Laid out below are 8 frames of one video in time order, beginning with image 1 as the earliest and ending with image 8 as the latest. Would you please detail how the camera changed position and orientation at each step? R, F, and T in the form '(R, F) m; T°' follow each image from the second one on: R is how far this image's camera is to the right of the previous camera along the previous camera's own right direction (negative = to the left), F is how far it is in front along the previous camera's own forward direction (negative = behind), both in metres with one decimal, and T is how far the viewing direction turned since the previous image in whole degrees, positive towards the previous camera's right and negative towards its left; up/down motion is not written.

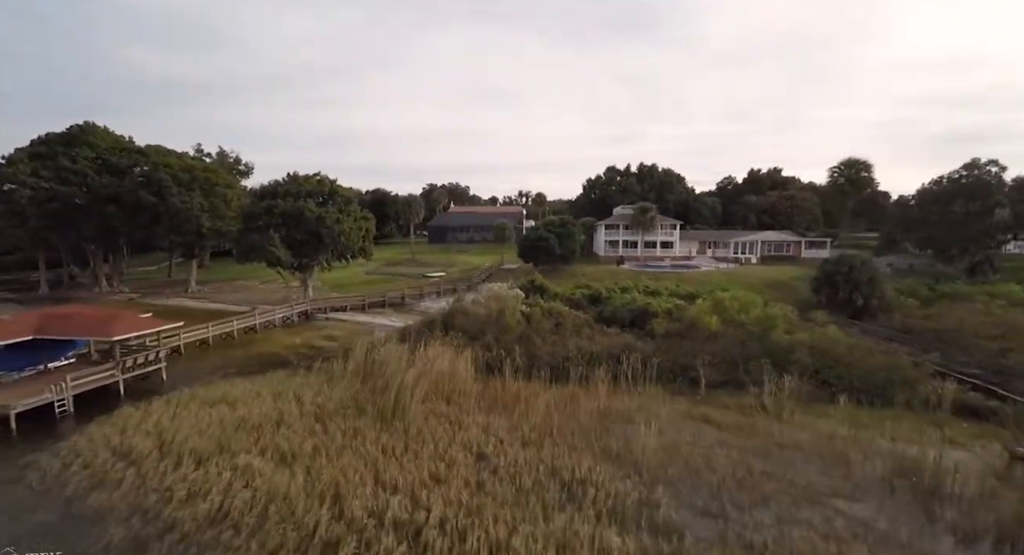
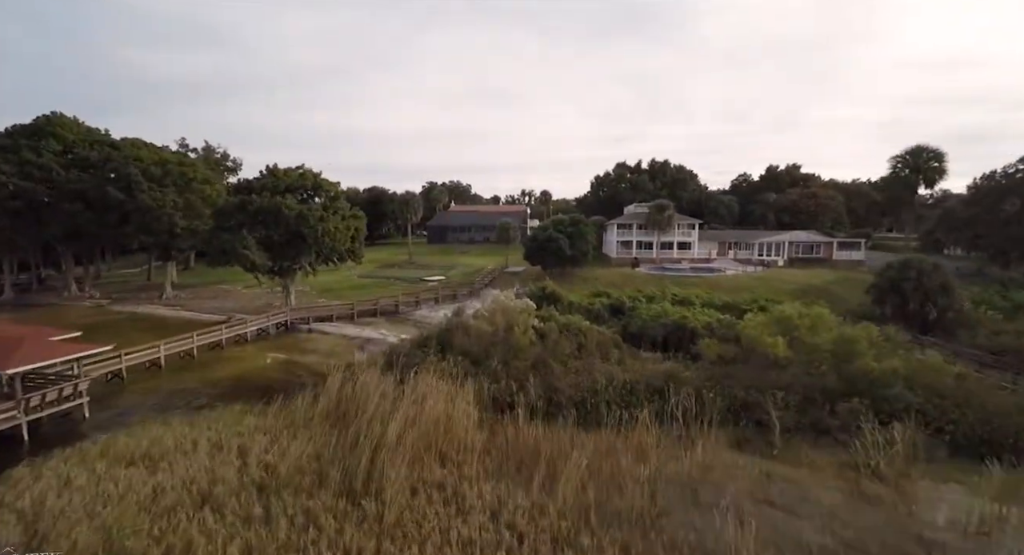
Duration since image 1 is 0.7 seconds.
(-0.5, +4.7) m; 0°
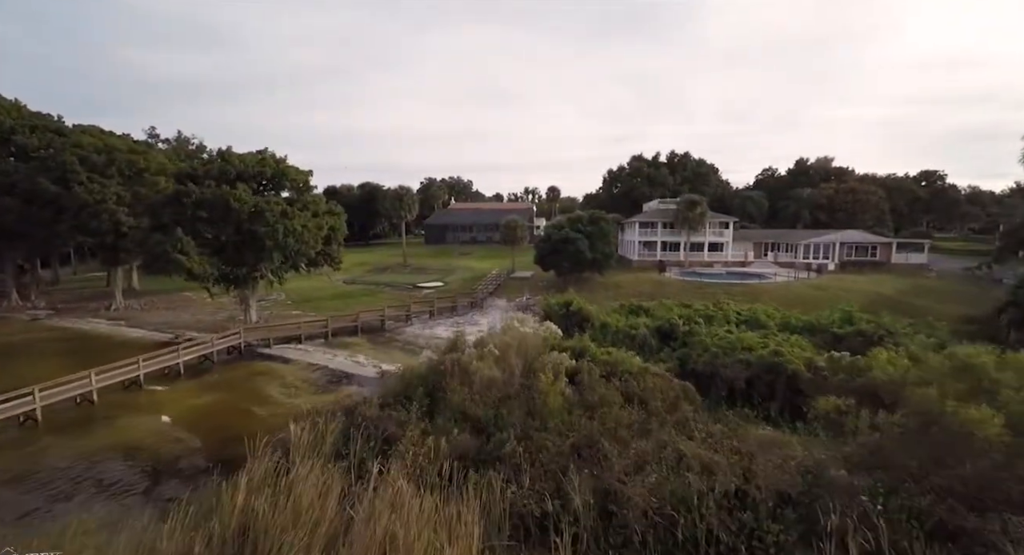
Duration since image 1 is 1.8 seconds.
(-0.6, +7.2) m; 0°
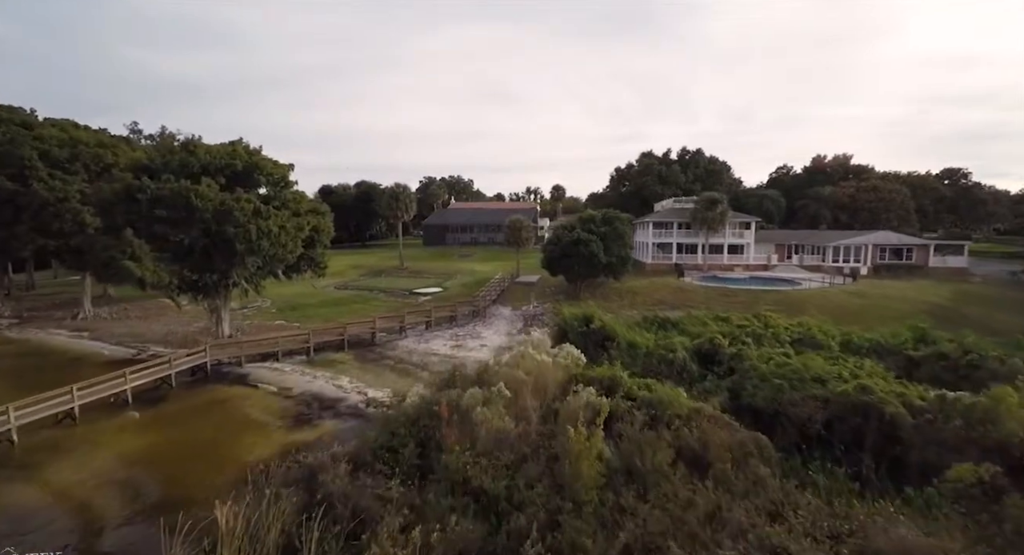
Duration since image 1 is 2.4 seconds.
(-0.4, +3.7) m; 0°
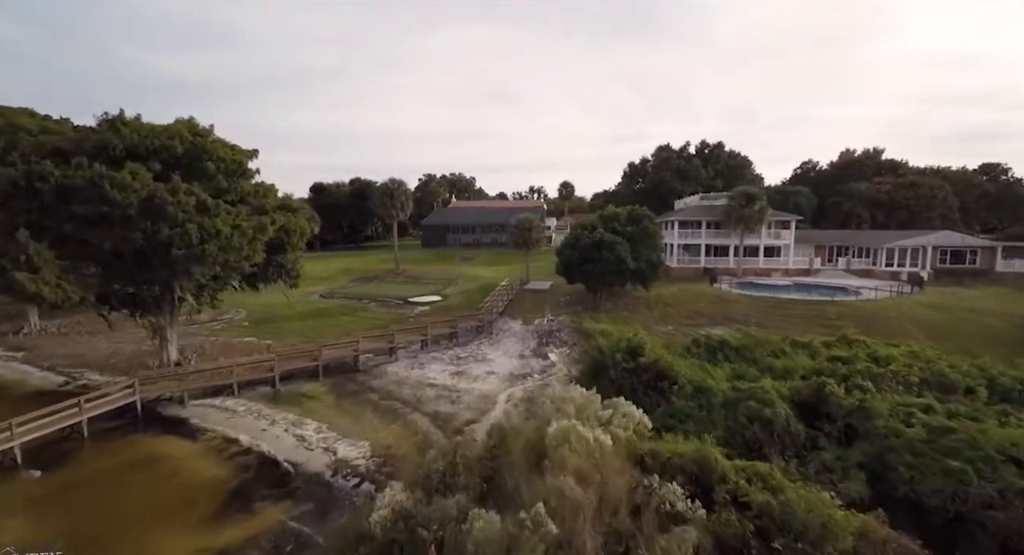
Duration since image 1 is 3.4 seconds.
(-0.6, +5.2) m; 0°
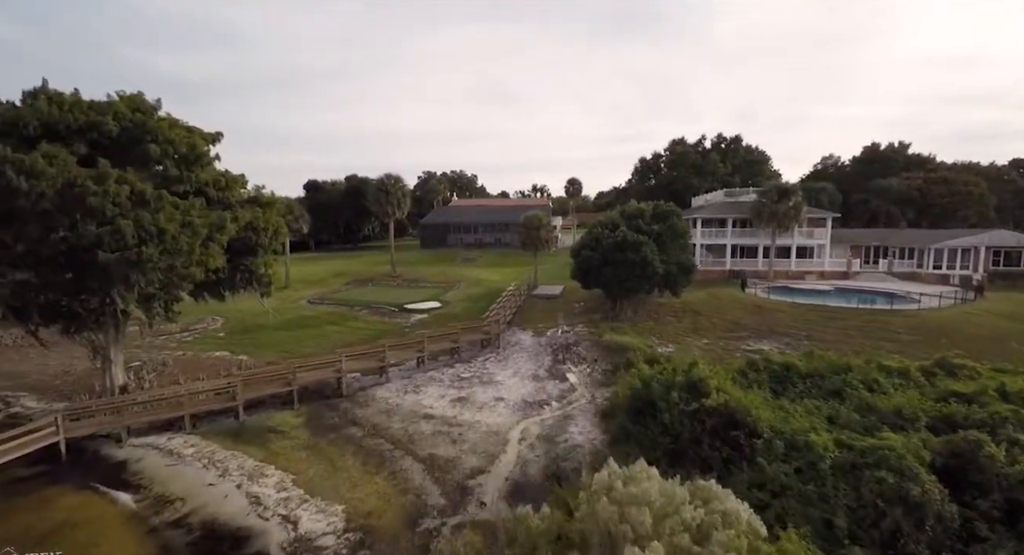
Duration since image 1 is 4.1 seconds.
(-0.5, +3.7) m; 0°
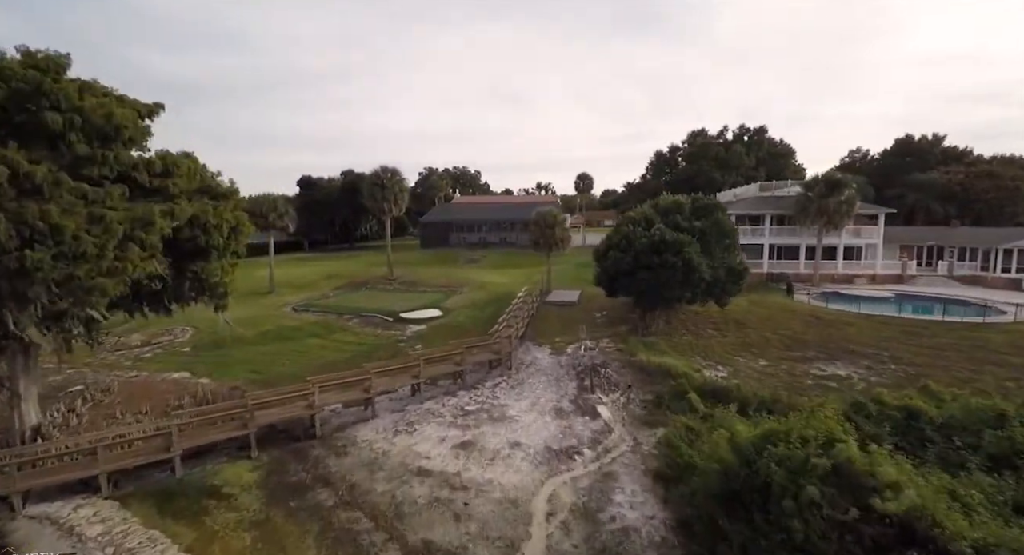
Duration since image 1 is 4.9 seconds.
(-0.5, +4.1) m; 0°
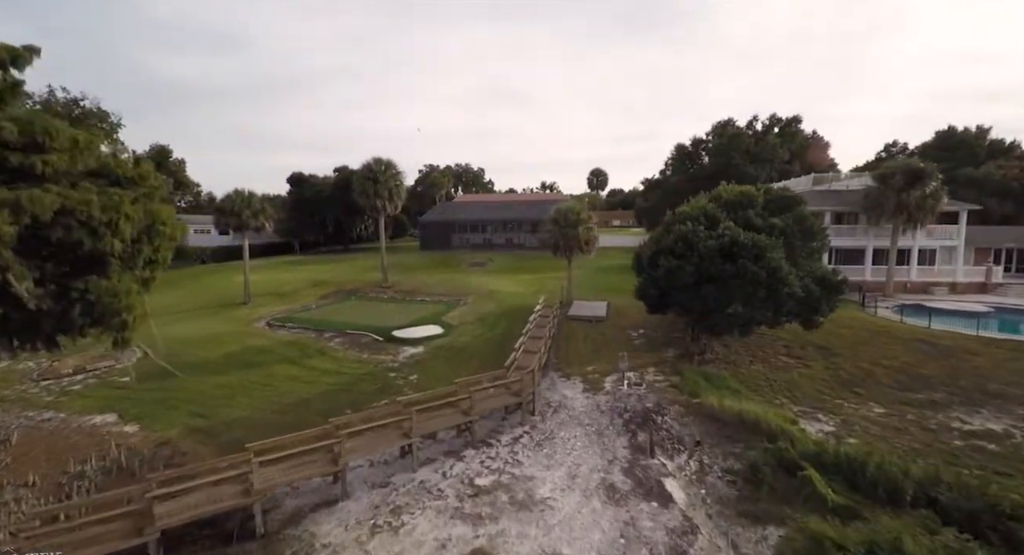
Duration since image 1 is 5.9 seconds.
(-0.7, +4.9) m; 0°
